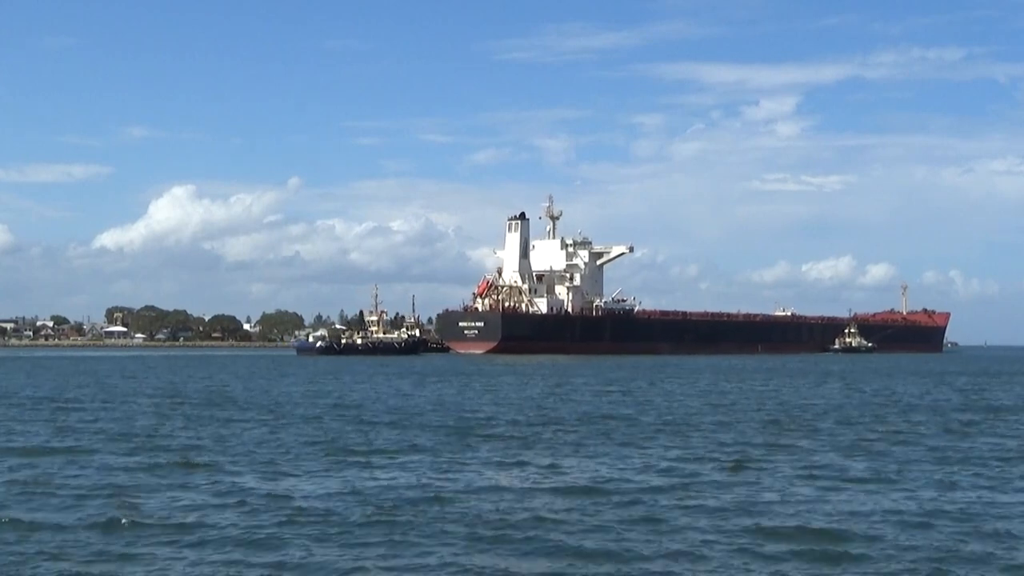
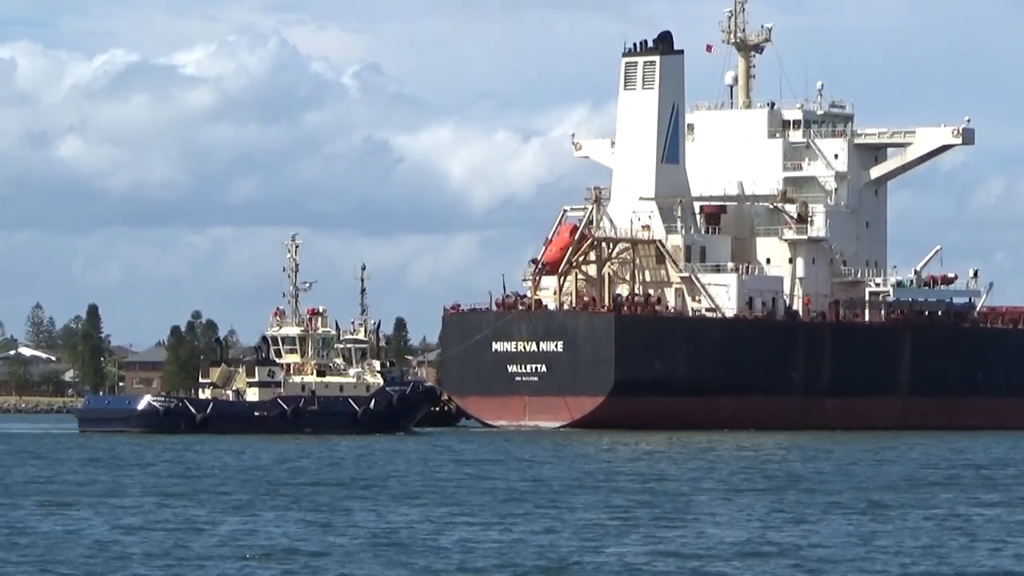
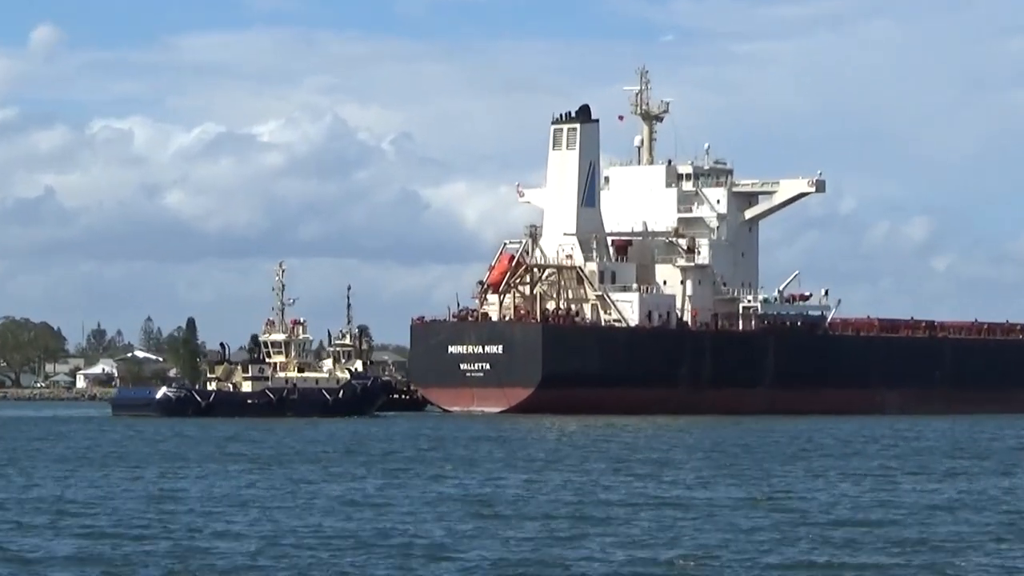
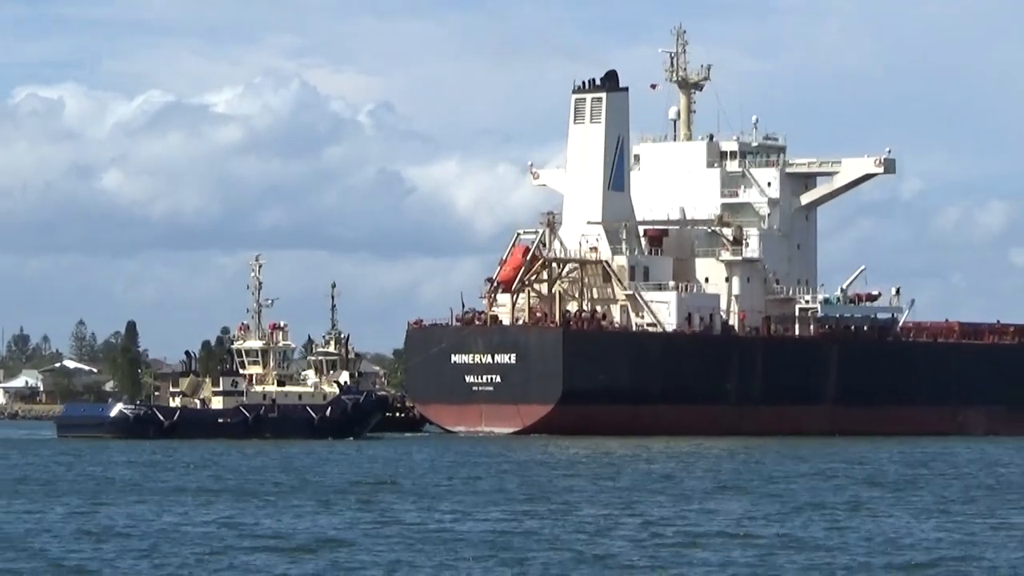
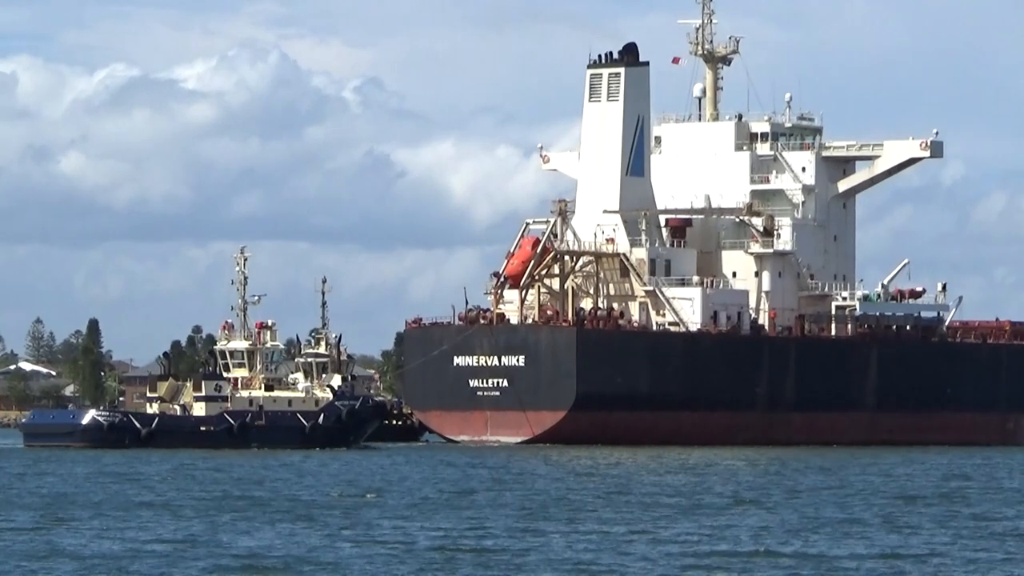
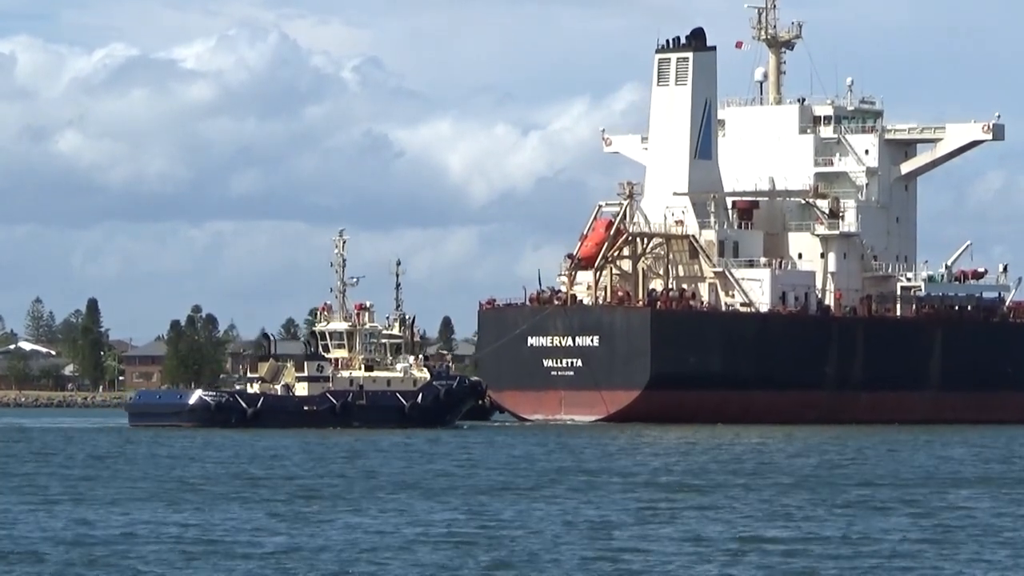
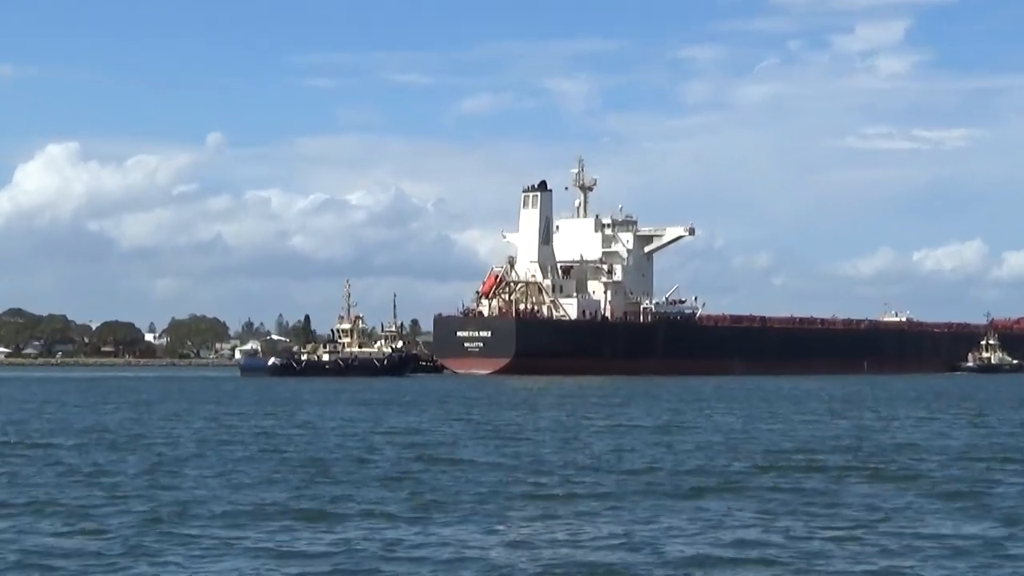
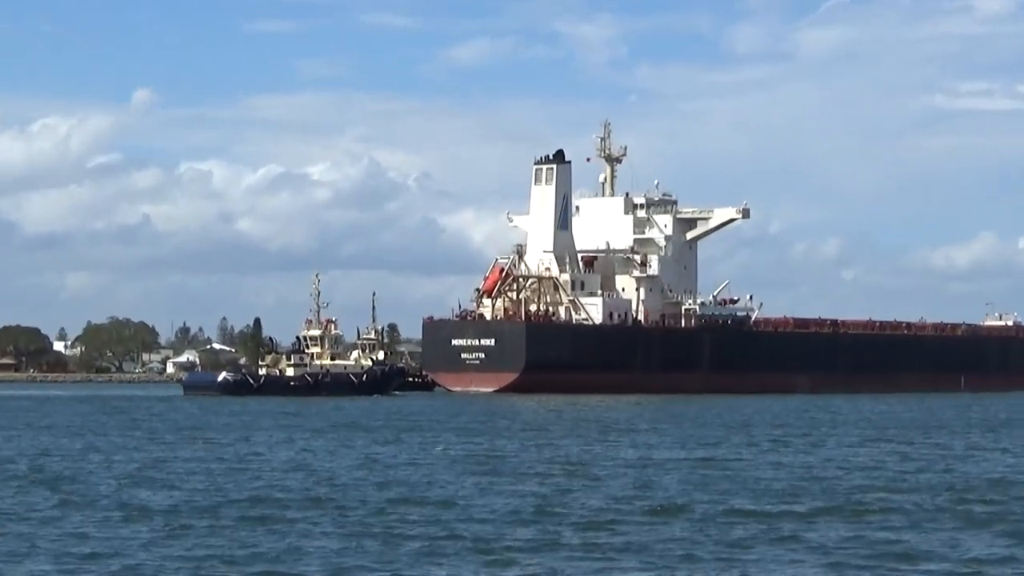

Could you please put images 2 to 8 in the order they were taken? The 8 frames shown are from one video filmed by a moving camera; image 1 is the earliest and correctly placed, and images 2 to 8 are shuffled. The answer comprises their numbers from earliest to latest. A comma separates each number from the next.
7, 8, 3, 4, 5, 2, 6
